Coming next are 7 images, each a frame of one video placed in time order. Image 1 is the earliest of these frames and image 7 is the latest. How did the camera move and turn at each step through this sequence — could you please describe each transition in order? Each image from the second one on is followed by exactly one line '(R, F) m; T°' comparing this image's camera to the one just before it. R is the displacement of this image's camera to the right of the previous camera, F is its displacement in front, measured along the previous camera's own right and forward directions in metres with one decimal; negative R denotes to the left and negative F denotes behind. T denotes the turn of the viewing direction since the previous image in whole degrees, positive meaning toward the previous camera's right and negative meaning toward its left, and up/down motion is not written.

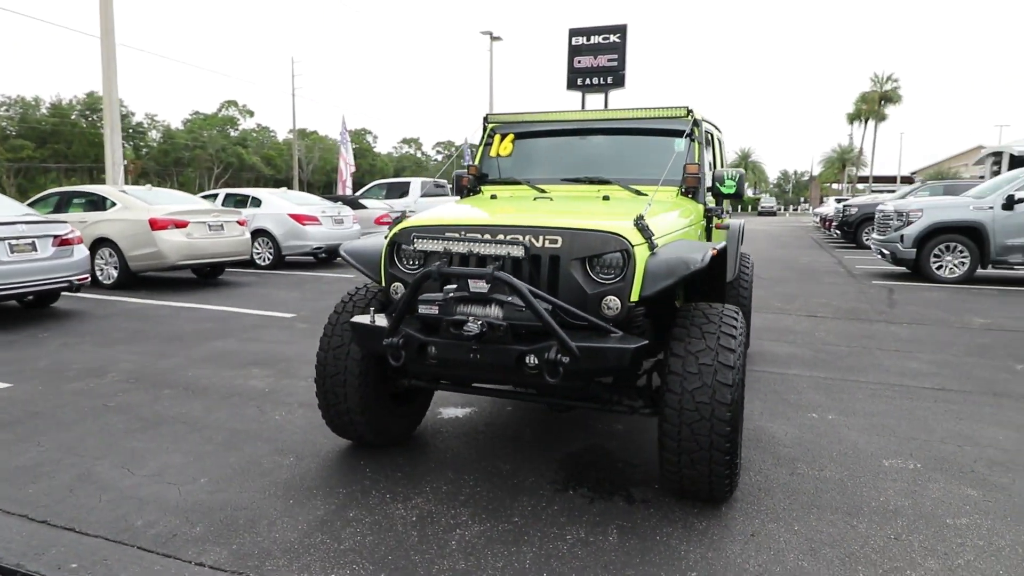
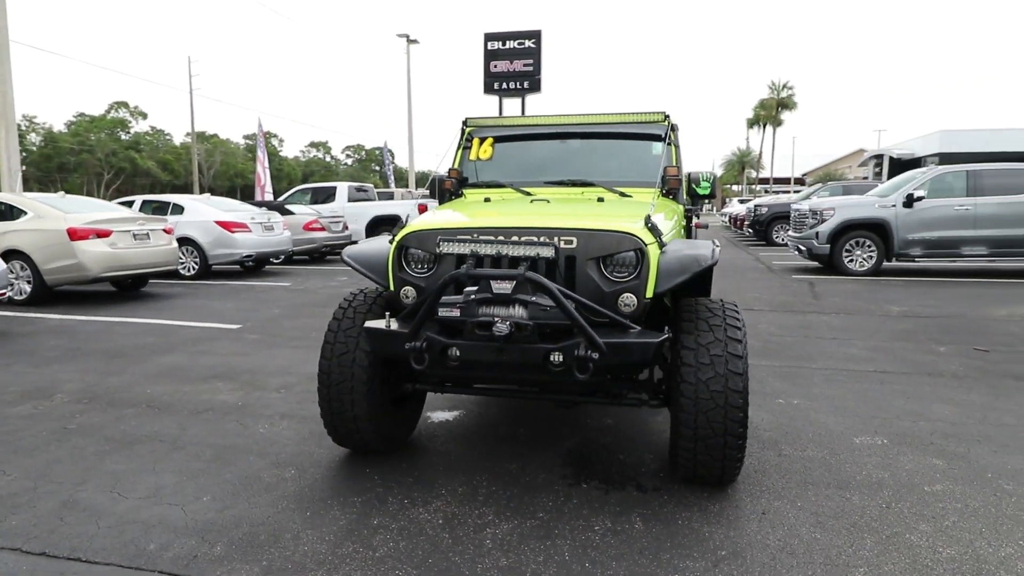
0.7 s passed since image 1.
(-0.5, 0.0) m; +7°
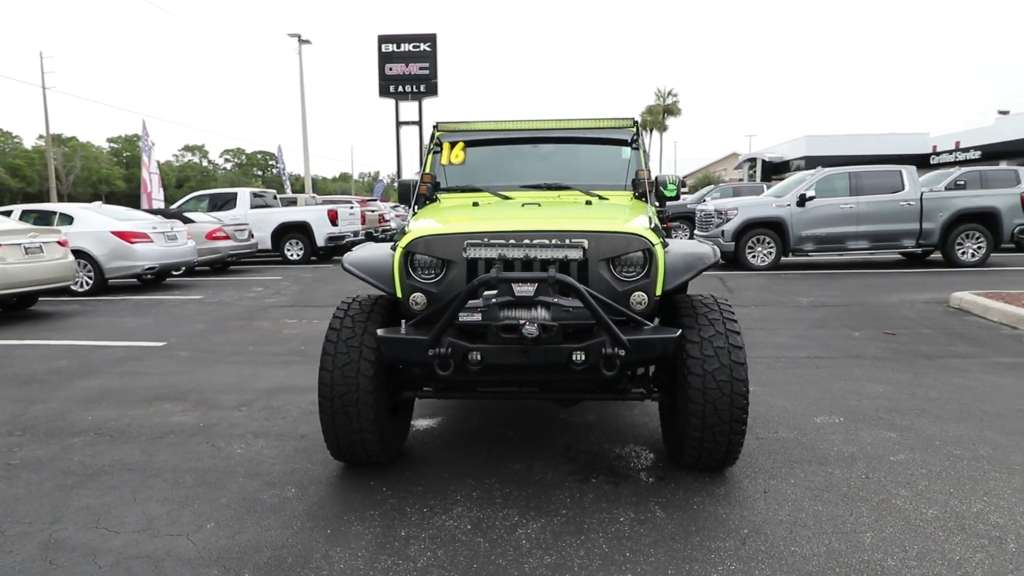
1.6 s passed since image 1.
(-0.6, 0.0) m; +9°
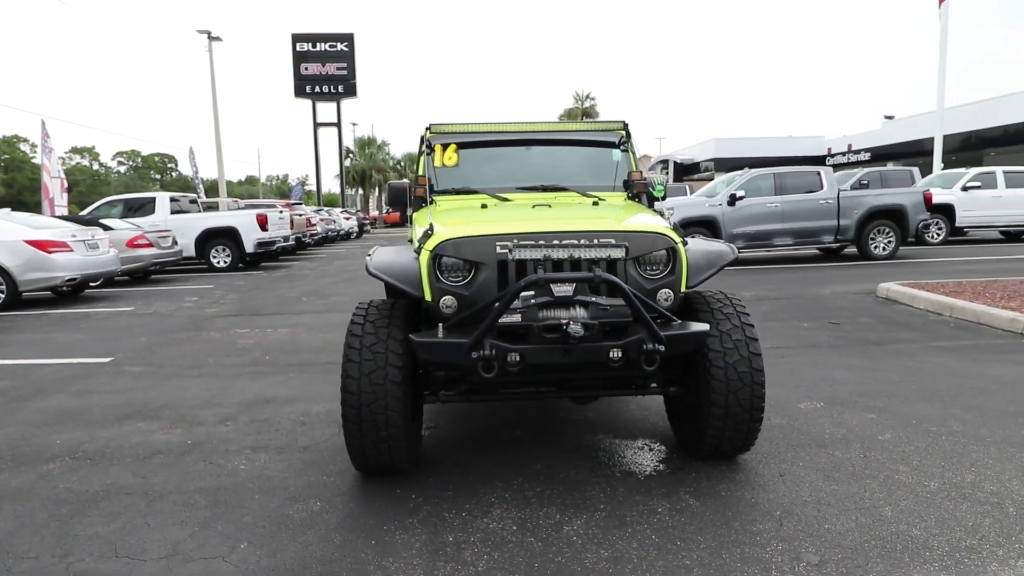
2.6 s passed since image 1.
(-0.6, 0.0) m; +7°
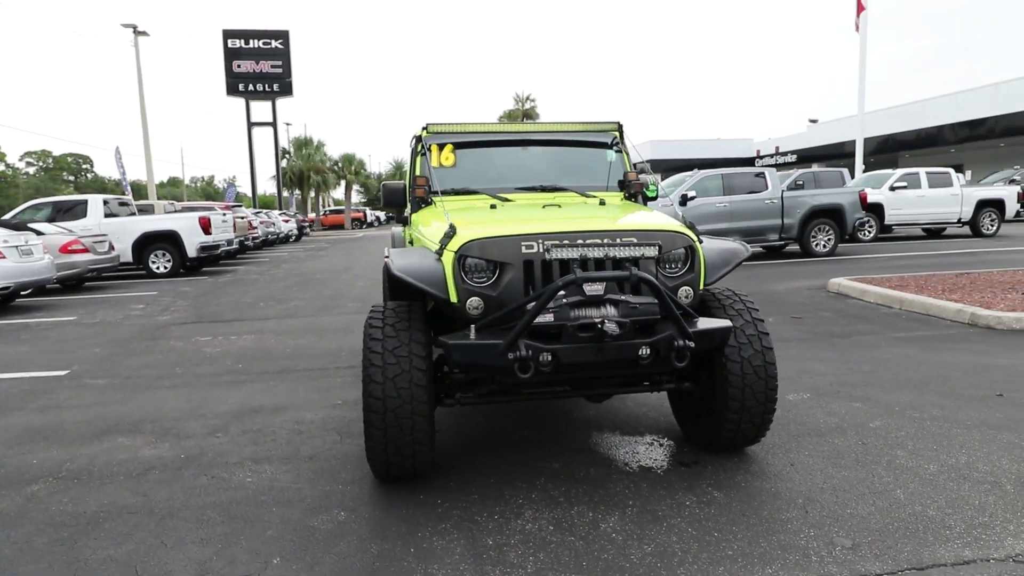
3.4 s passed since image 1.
(-0.5, 0.0) m; +5°
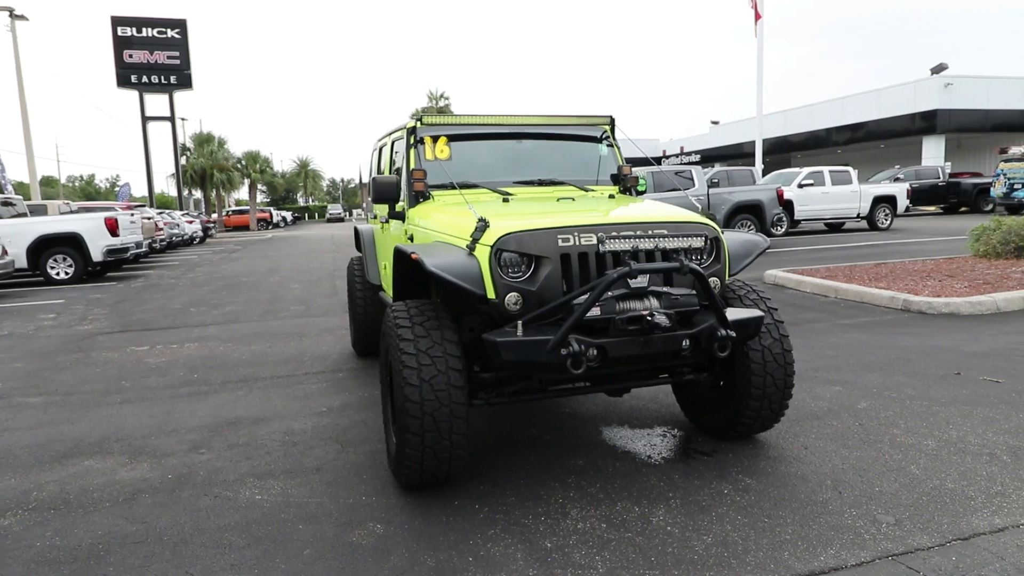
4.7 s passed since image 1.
(-0.6, +0.1) m; +8°
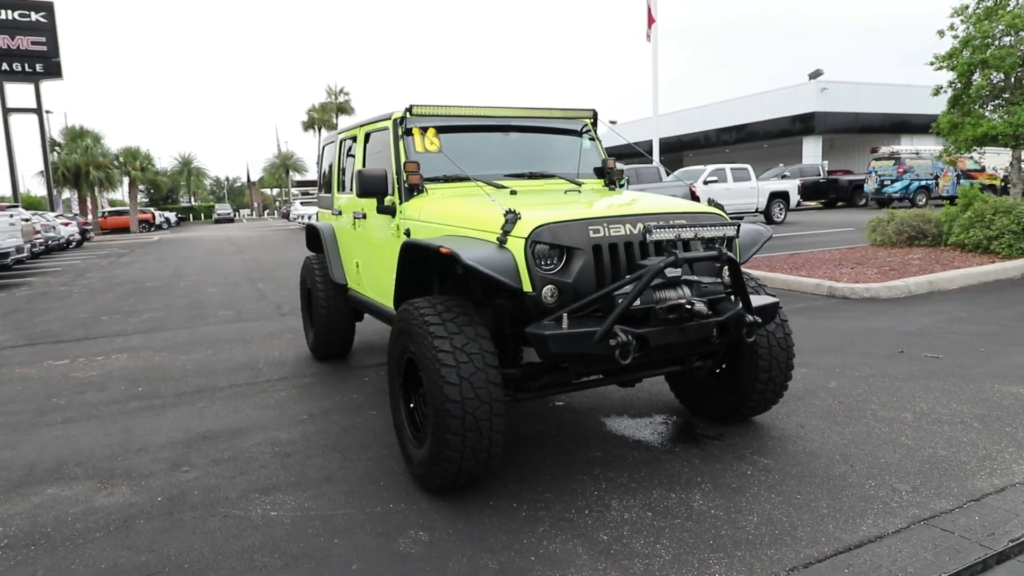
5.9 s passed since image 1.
(-0.7, +0.1) m; +9°
